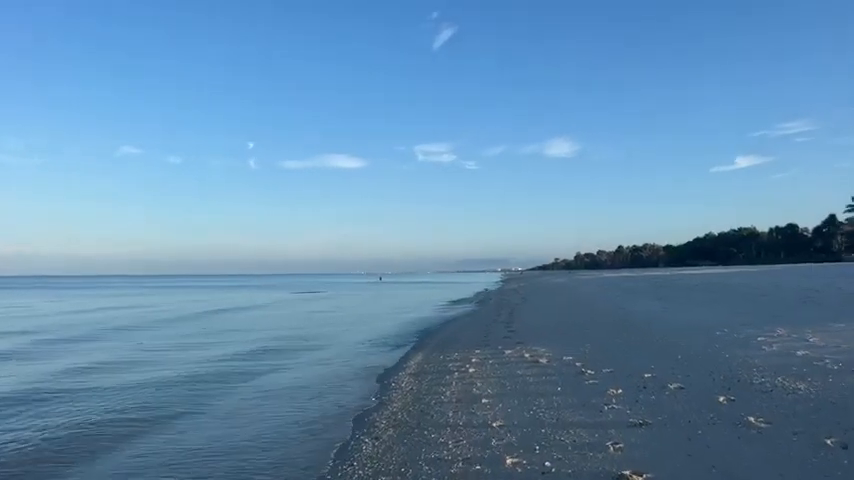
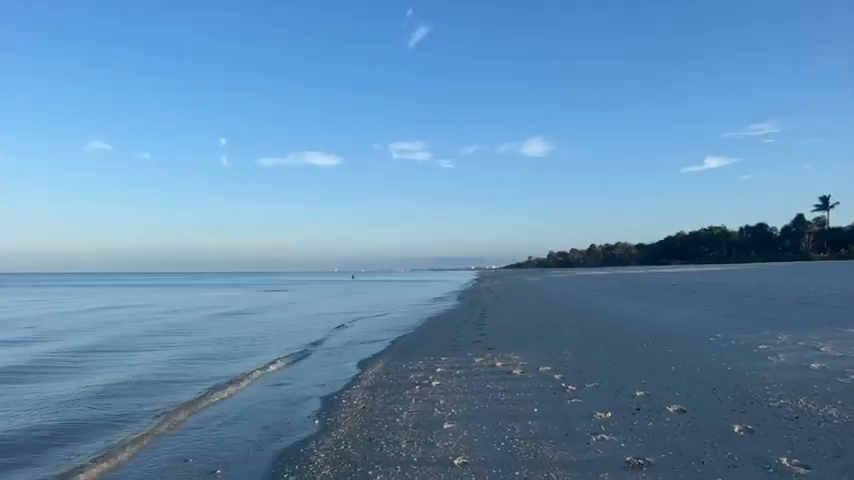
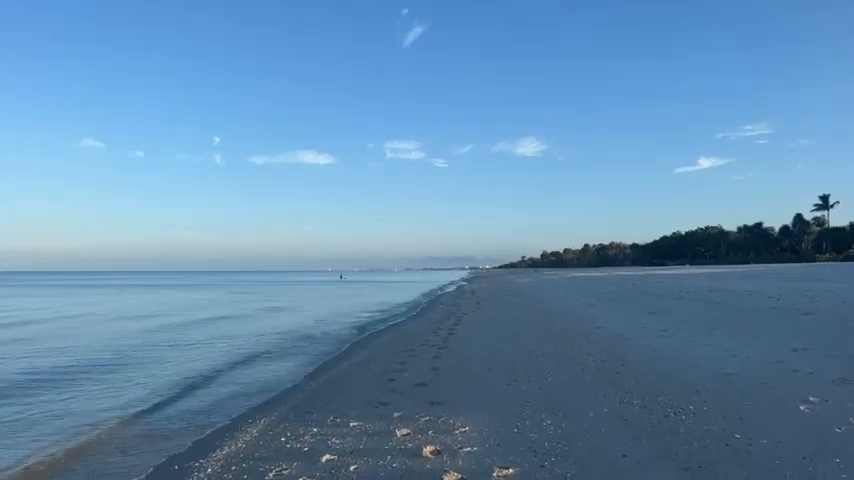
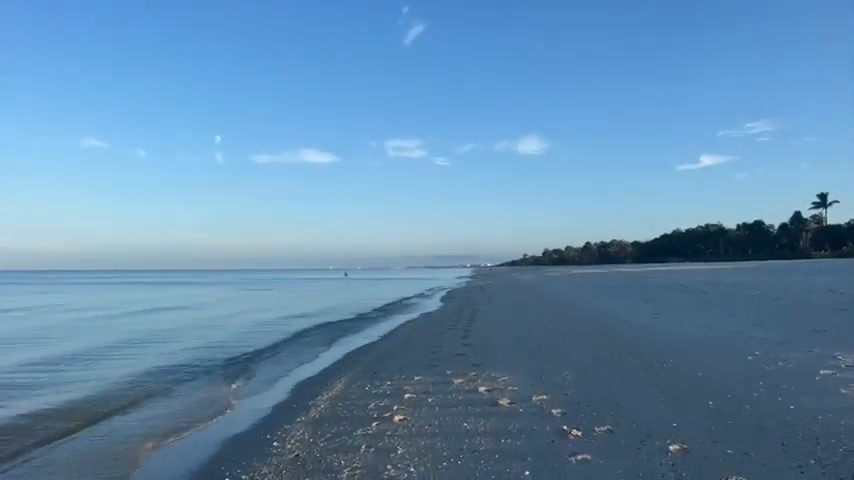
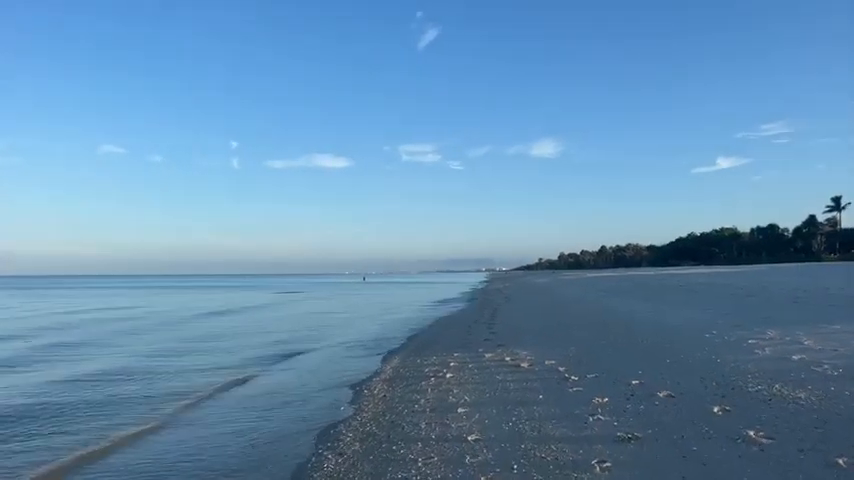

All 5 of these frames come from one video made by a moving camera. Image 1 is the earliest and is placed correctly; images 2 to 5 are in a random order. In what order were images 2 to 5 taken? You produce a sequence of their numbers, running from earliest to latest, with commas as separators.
5, 2, 4, 3
